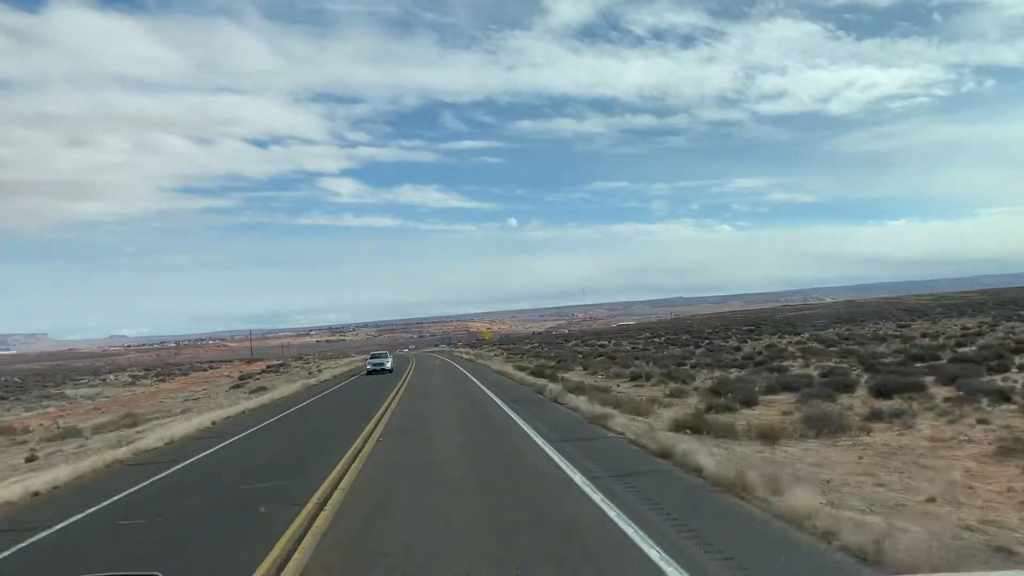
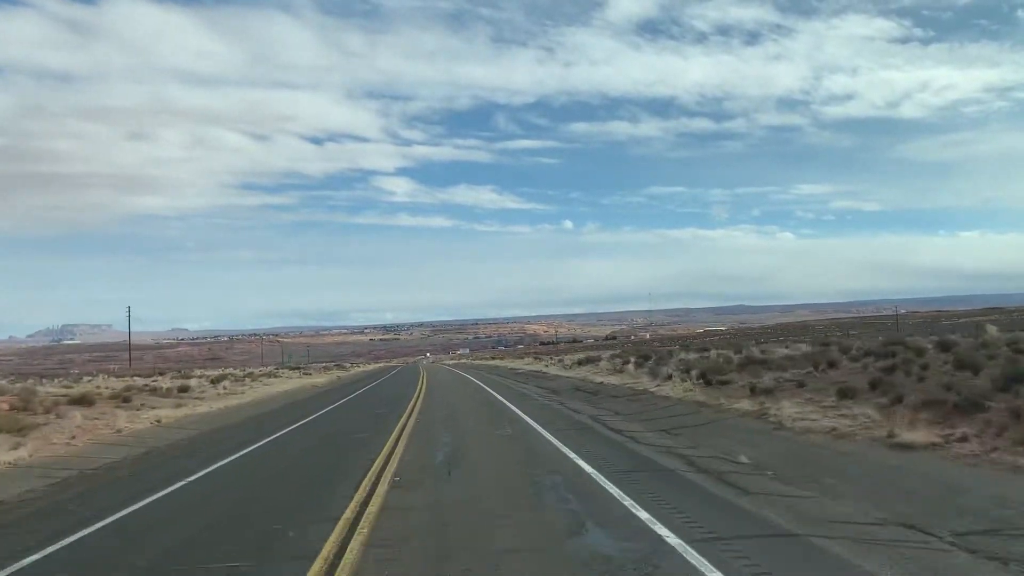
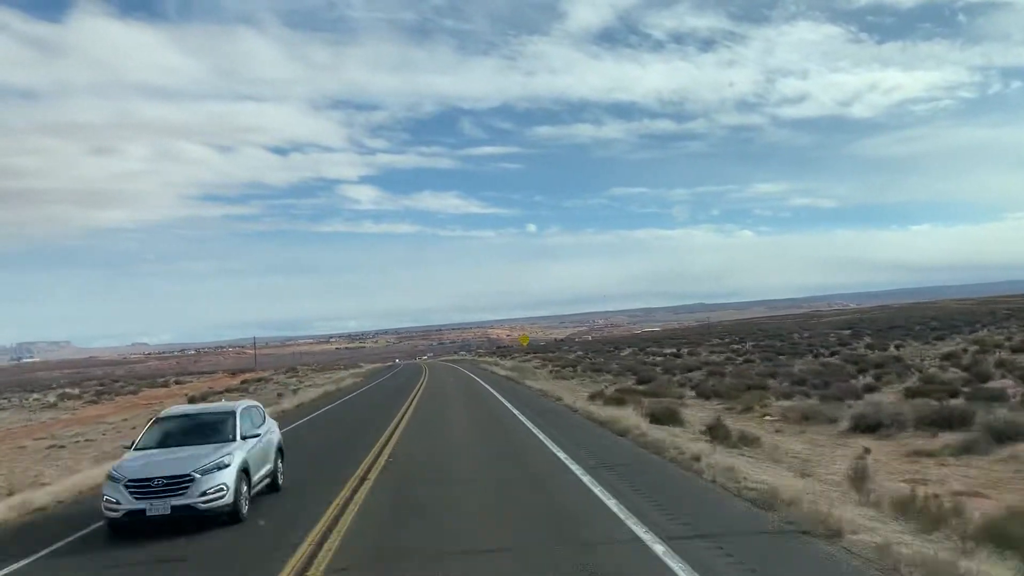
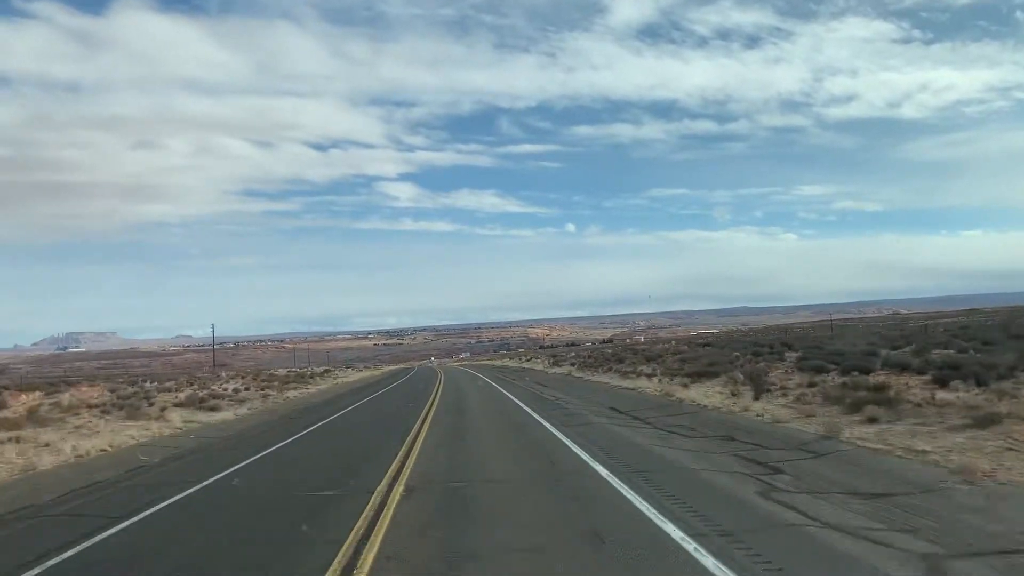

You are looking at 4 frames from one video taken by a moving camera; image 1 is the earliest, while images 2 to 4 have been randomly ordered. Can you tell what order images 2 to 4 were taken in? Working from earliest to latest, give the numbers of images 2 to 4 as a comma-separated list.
3, 4, 2
